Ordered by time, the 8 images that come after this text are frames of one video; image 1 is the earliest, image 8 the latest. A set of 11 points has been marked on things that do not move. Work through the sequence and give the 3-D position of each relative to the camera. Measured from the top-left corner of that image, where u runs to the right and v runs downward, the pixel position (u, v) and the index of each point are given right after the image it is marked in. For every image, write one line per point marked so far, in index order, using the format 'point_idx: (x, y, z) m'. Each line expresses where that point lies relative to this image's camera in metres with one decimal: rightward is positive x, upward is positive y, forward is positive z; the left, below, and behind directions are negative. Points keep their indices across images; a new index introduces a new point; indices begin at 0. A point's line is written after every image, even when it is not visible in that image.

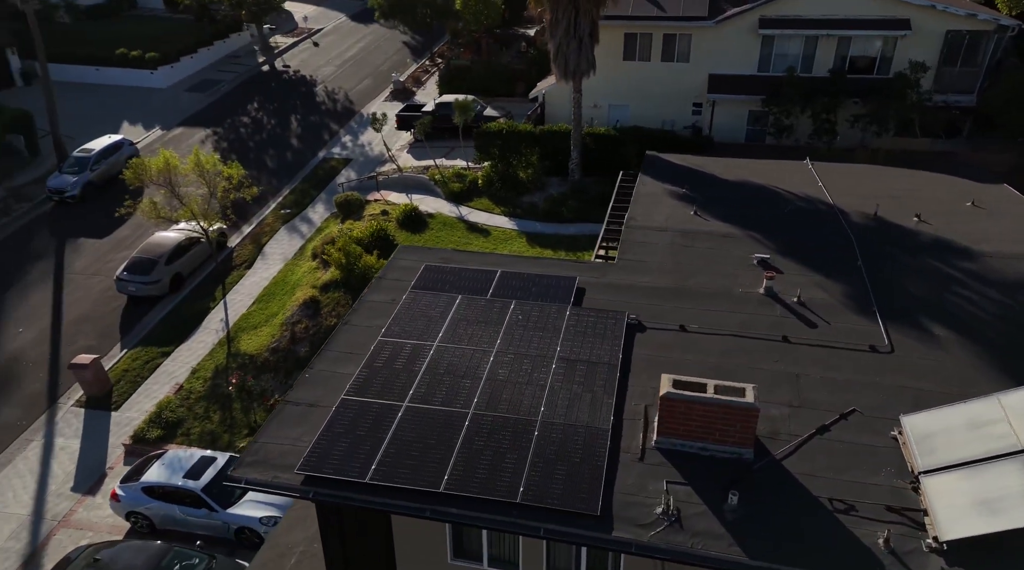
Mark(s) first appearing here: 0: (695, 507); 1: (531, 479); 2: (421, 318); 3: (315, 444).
0: (+3.3, -3.9, +14.5) m
1: (+0.5, -3.3, +14.5) m
2: (-1.8, -0.4, +18.3) m
3: (-3.2, -2.8, +14.7) m
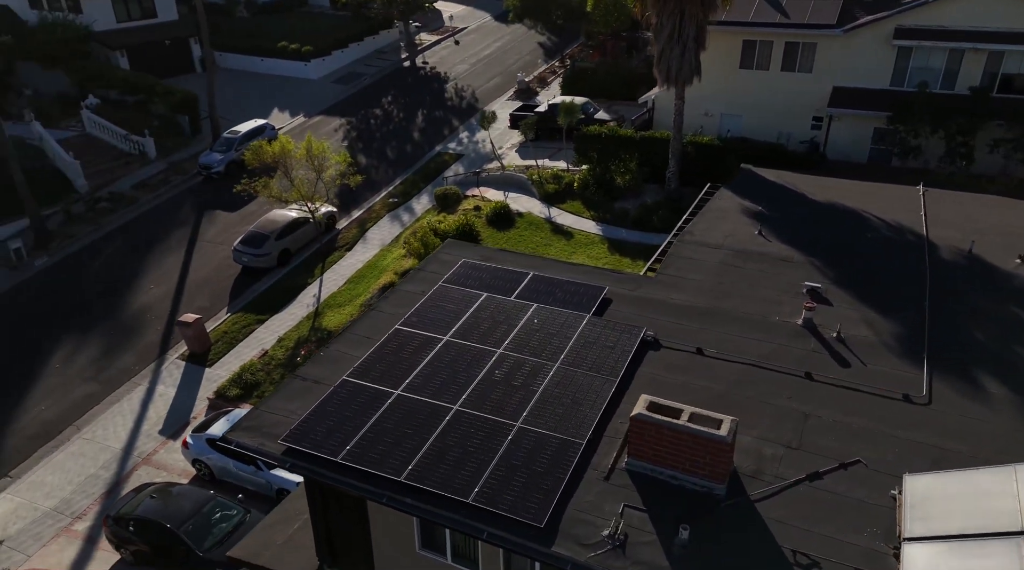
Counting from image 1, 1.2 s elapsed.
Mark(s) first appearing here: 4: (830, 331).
0: (+2.3, -4.2, +14.2) m
1: (-0.3, -3.5, +14.8) m
2: (-1.4, -0.4, +19.0) m
3: (-3.8, -2.5, +15.9) m
4: (+7.1, -1.1, +19.0) m
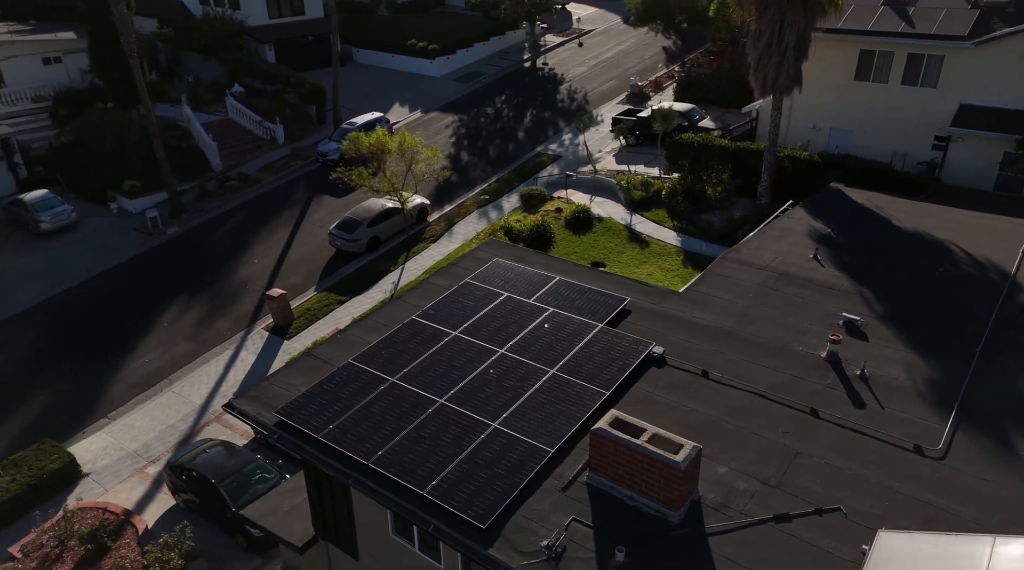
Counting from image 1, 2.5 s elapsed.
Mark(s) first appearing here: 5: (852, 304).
0: (+1.2, -4.5, +14.0) m
1: (-1.1, -3.5, +15.2) m
2: (-1.0, -0.3, +19.5) m
3: (-4.3, -2.2, +16.9) m
4: (+7.2, -1.8, +17.6) m
5: (+7.8, -0.4, +19.6) m
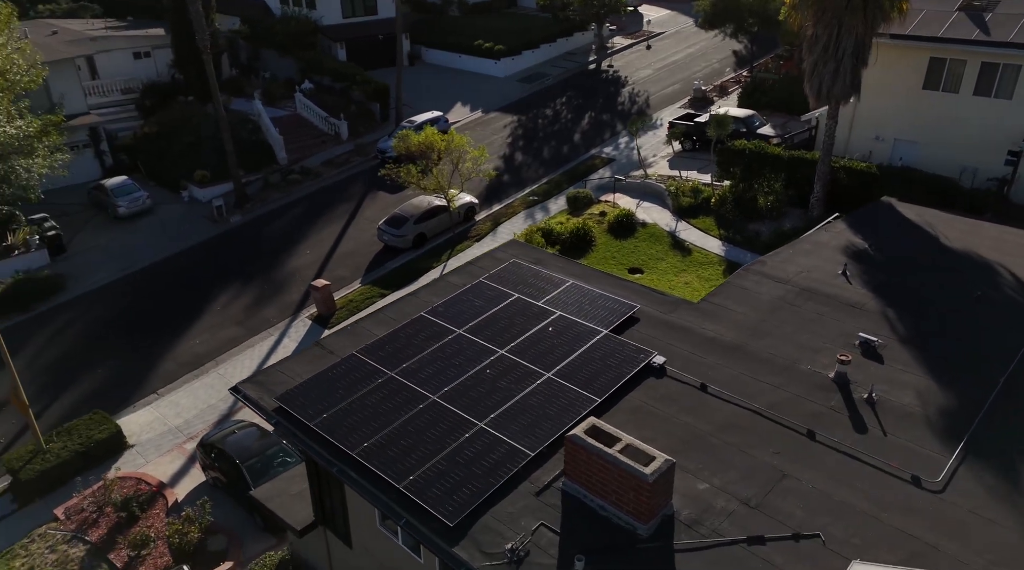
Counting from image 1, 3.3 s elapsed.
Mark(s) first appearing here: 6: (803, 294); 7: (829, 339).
0: (+0.5, -4.5, +14.0) m
1: (-1.6, -3.4, +15.4) m
2: (-0.8, -0.3, +19.7) m
3: (-4.4, -2.1, +17.5) m
4: (+7.0, -2.1, +16.9) m
5: (+8.0, -0.8, +18.7) m
6: (+6.8, -0.2, +19.6) m
7: (+6.9, -1.2, +18.3) m
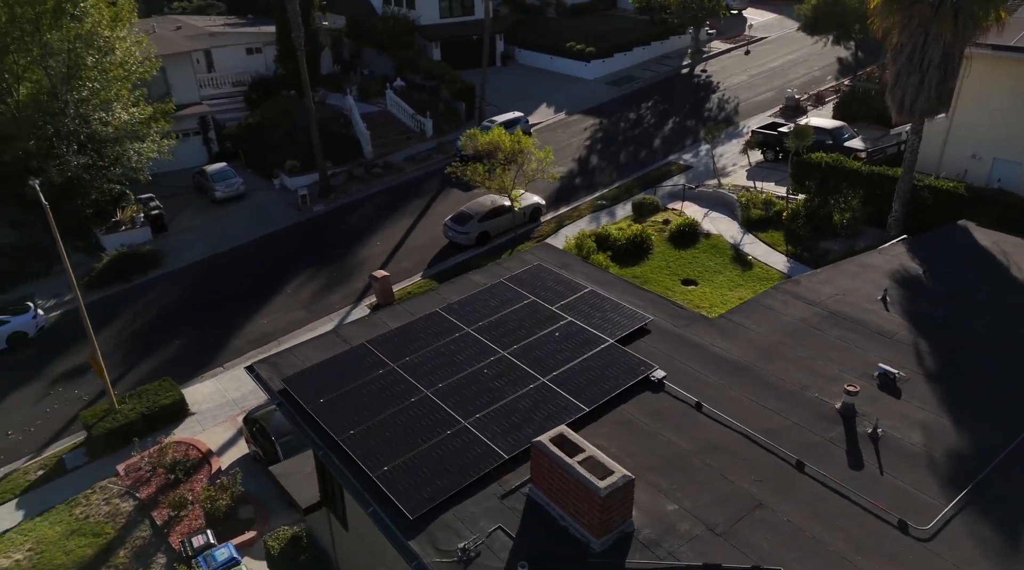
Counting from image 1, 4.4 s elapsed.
0: (-0.3, -4.6, +14.0) m
1: (-2.1, -3.4, +15.8) m
2: (-0.5, -0.3, +19.8) m
3: (-4.5, -1.8, +18.3) m
4: (+6.7, -2.6, +15.8) m
5: (+8.0, -1.4, +17.4) m
6: (+7.0, -0.7, +18.6) m
7: (+6.9, -1.7, +17.2) m
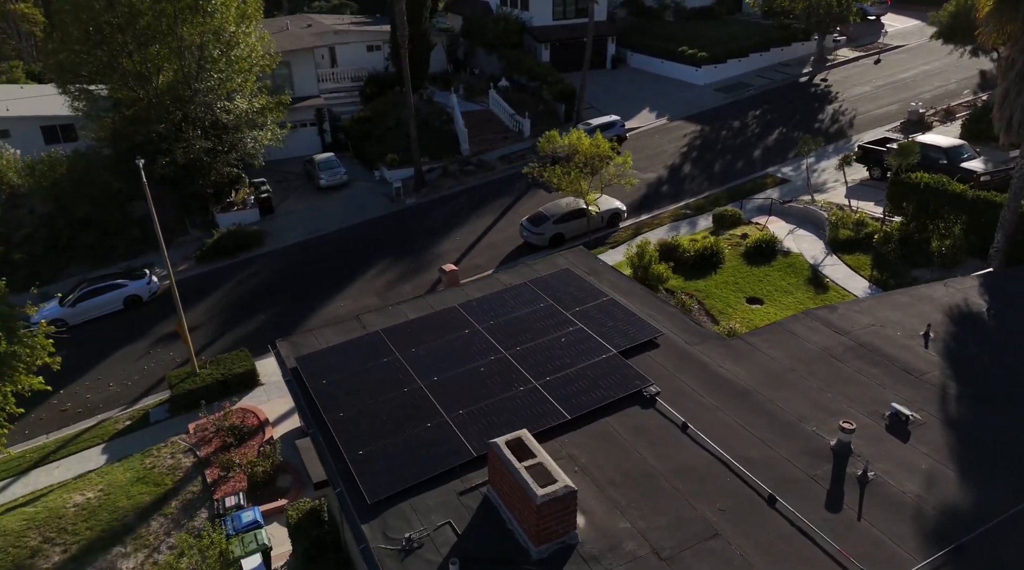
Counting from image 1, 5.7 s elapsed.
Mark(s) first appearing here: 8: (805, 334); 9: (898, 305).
0: (-1.3, -4.5, +14.2) m
1: (-2.6, -3.2, +16.3) m
2: (0.0, -0.3, +19.9) m
3: (-4.3, -1.5, +19.2) m
4: (+6.0, -3.2, +14.6) m
5: (+7.7, -2.1, +15.9) m
6: (+7.0, -1.3, +17.2) m
7: (+6.5, -2.2, +15.9) m
8: (+6.2, -1.0, +17.8) m
9: (+8.6, -0.4, +18.7) m
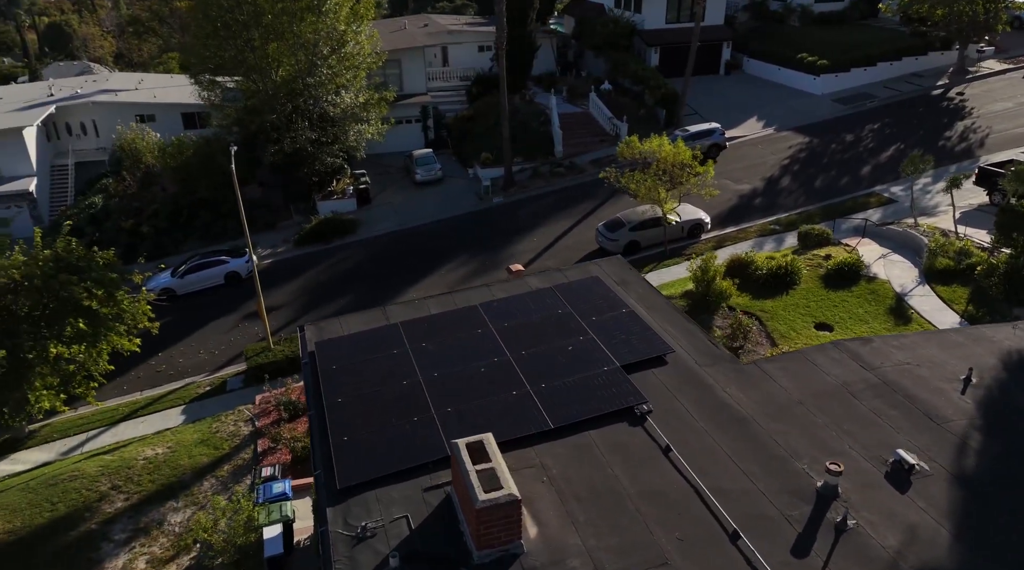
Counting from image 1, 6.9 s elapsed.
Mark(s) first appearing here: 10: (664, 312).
0: (-2.2, -4.4, +14.3) m
1: (-3.0, -3.0, +16.6) m
2: (+0.5, -0.4, +19.6) m
3: (-3.9, -1.2, +19.8) m
4: (+5.2, -3.6, +13.2) m
5: (+7.2, -2.7, +14.2) m
6: (+6.8, -1.9, +15.6) m
7: (+6.0, -2.8, +14.4) m
8: (+6.2, -1.5, +16.4) m
9: (+8.8, -1.1, +16.8) m
10: (+3.5, -0.6, +18.9) m
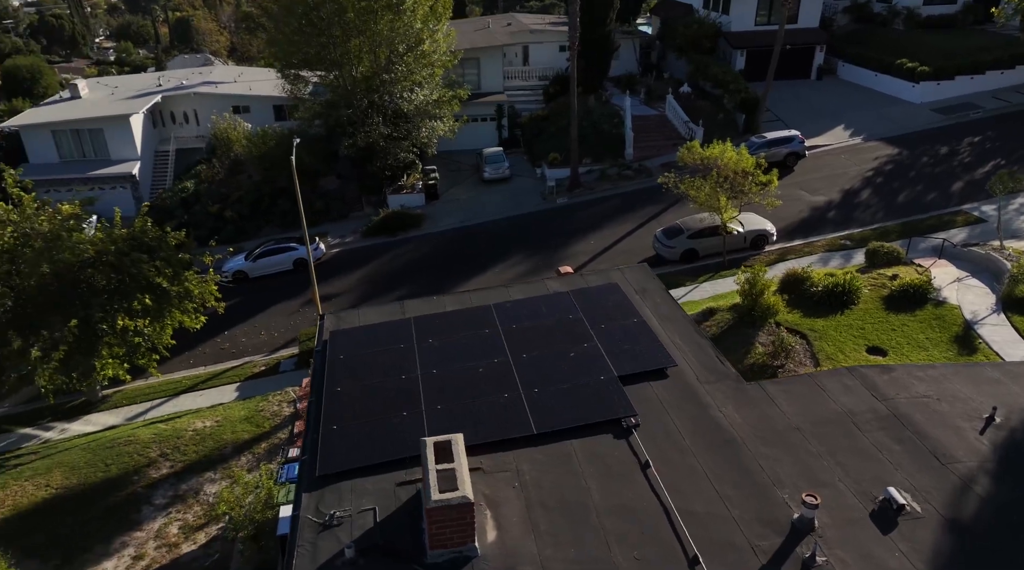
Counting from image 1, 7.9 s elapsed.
0: (-2.8, -4.3, +14.3) m
1: (-3.2, -2.8, +16.7) m
2: (+0.9, -0.4, +19.2) m
3: (-3.6, -1.0, +20.0) m
4: (+4.3, -3.9, +12.2) m
5: (+6.5, -3.1, +12.9) m
6: (+6.4, -2.3, +14.3) m
7: (+5.4, -3.1, +13.3) m
8: (+5.9, -1.9, +15.2) m
9: (+8.5, -1.6, +15.2) m
10: (+3.7, -0.8, +18.1) m
